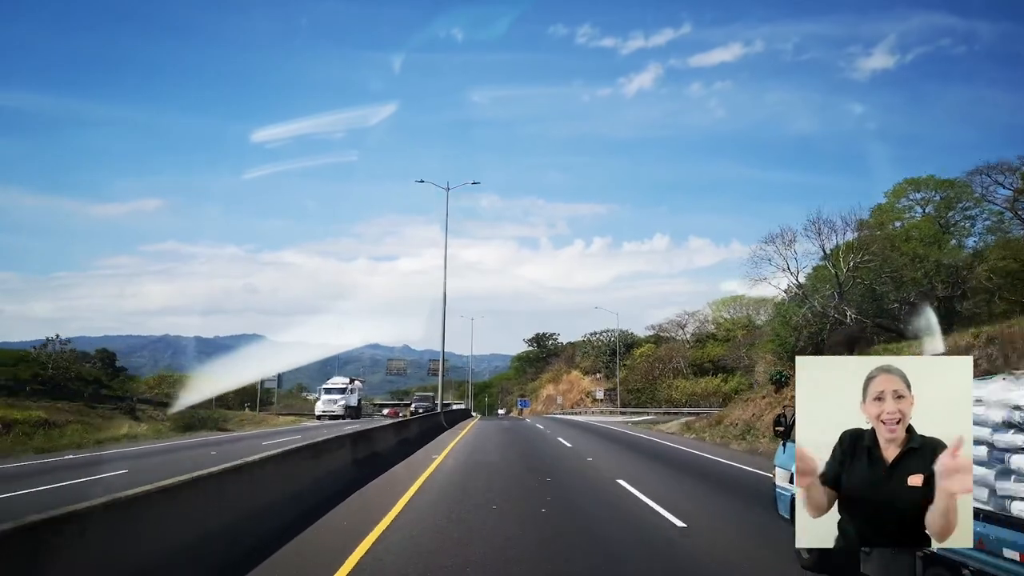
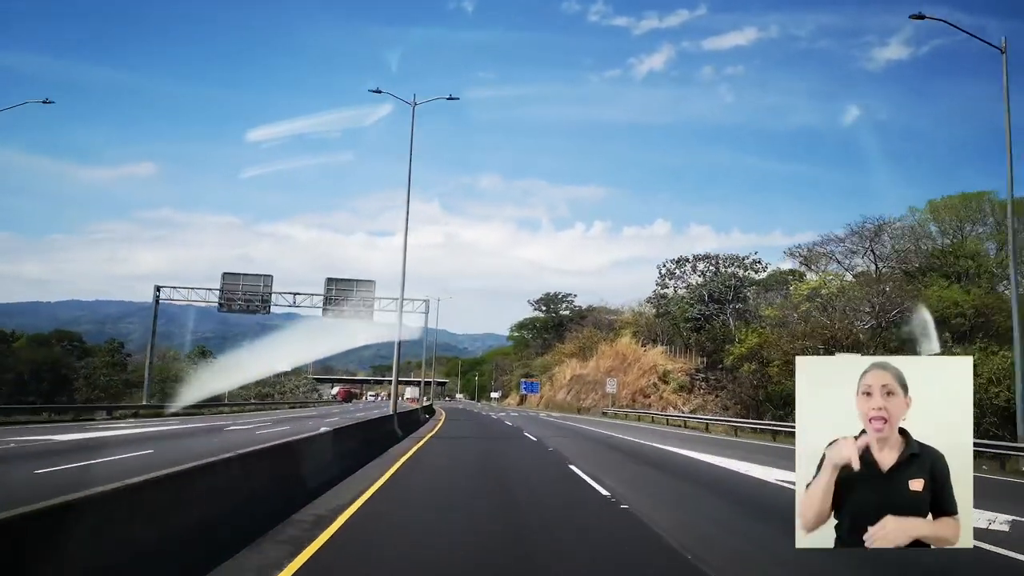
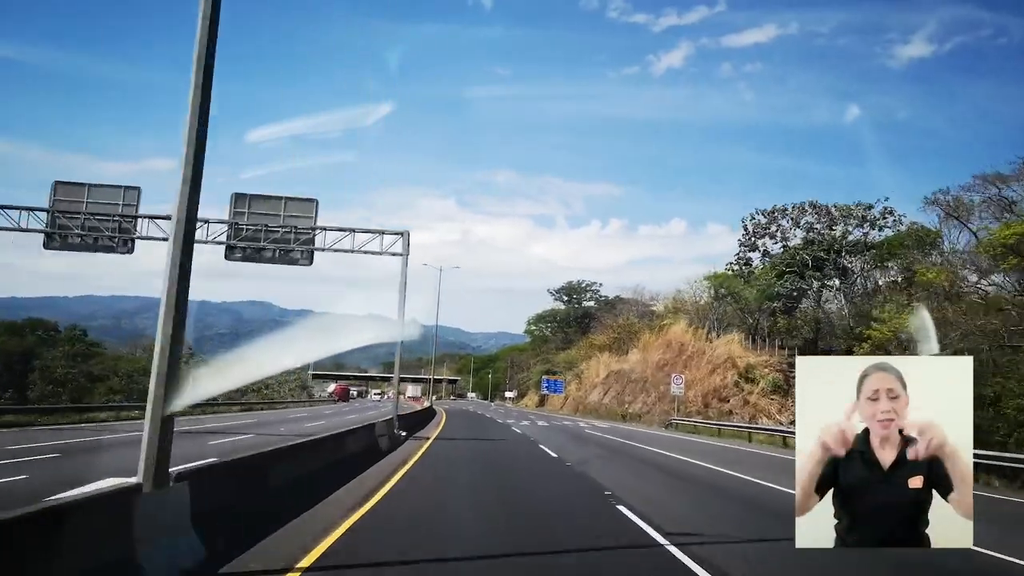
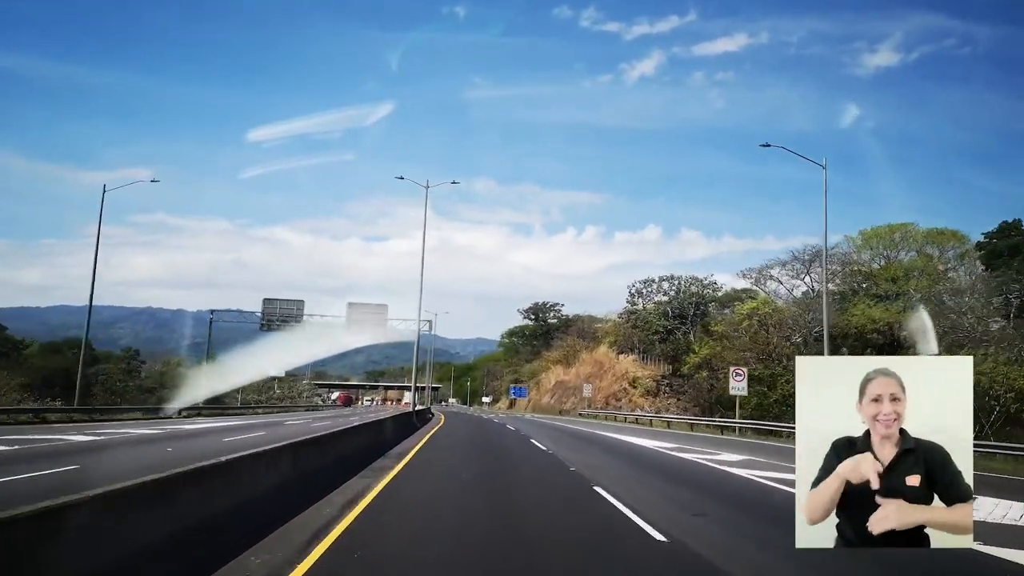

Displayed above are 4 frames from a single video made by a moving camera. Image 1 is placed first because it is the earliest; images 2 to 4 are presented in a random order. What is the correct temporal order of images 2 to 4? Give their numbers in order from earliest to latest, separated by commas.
4, 2, 3
